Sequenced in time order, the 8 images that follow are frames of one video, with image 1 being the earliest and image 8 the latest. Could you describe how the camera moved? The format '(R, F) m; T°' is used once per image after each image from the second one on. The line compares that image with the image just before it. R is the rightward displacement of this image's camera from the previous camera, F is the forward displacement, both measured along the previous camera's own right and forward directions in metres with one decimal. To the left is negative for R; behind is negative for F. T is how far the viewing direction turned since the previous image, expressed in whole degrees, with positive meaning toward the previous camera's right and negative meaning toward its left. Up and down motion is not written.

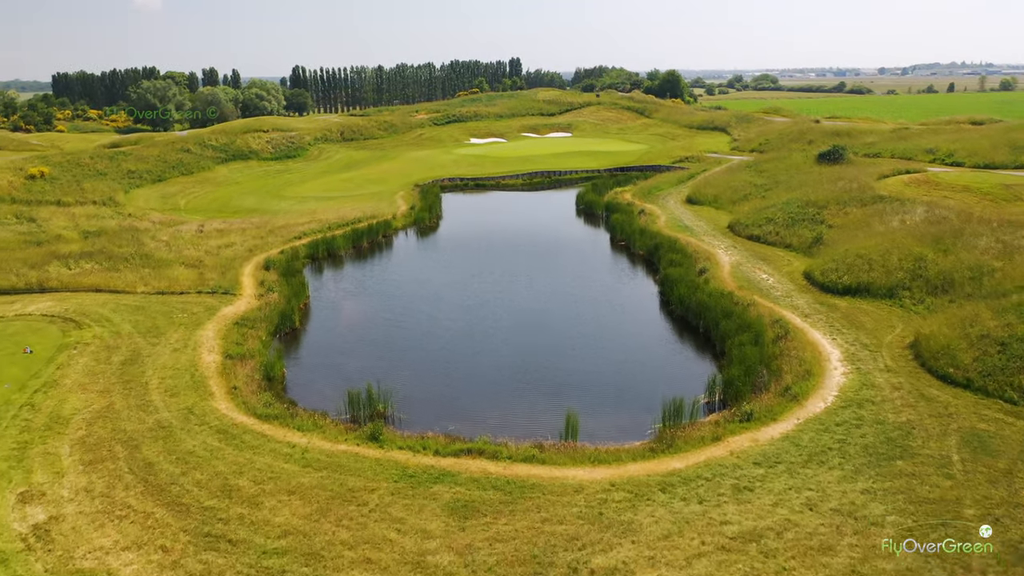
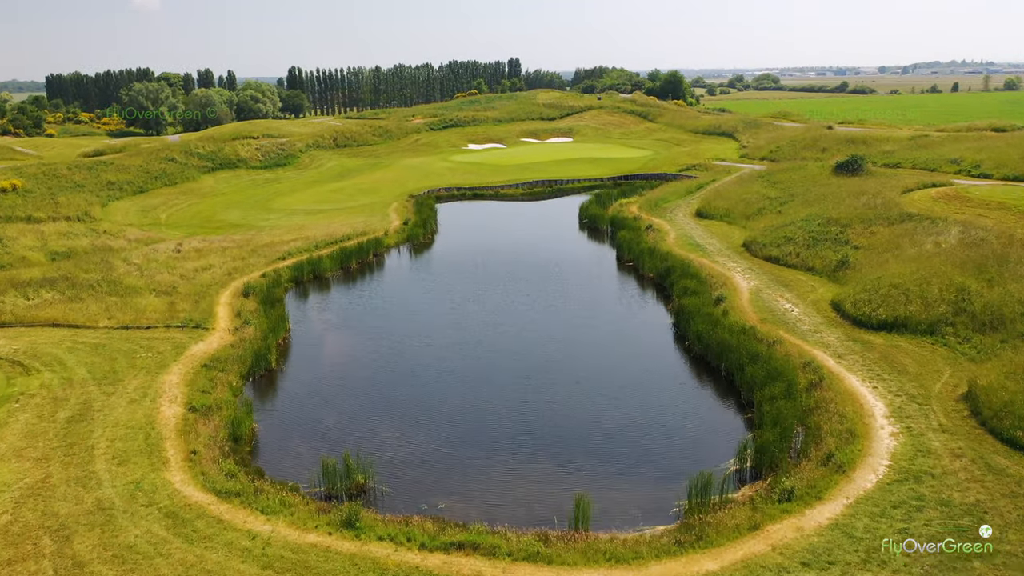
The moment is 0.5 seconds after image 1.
(0.0, +2.3) m; 0°
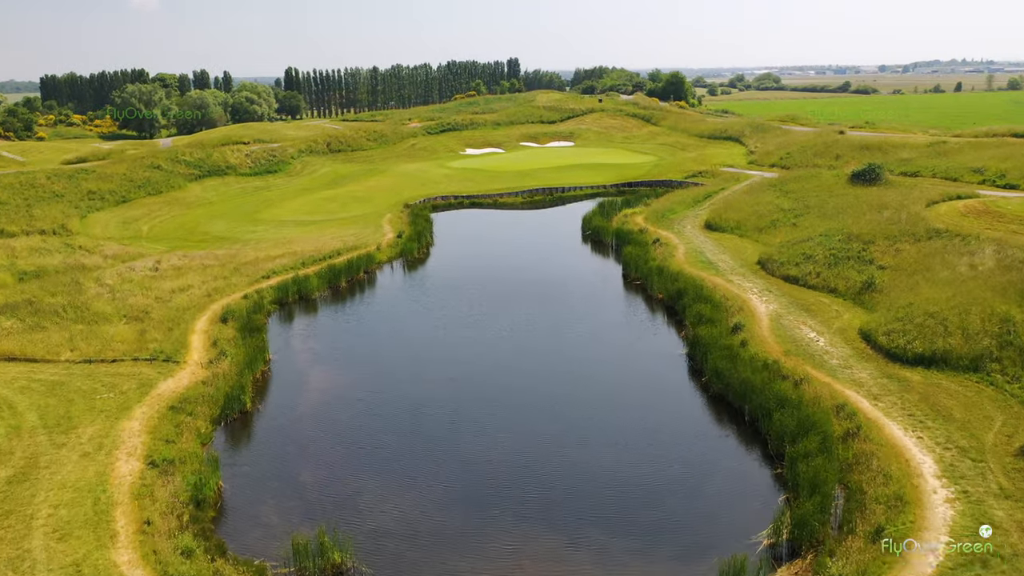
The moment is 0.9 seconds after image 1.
(0.0, +2.0) m; 0°
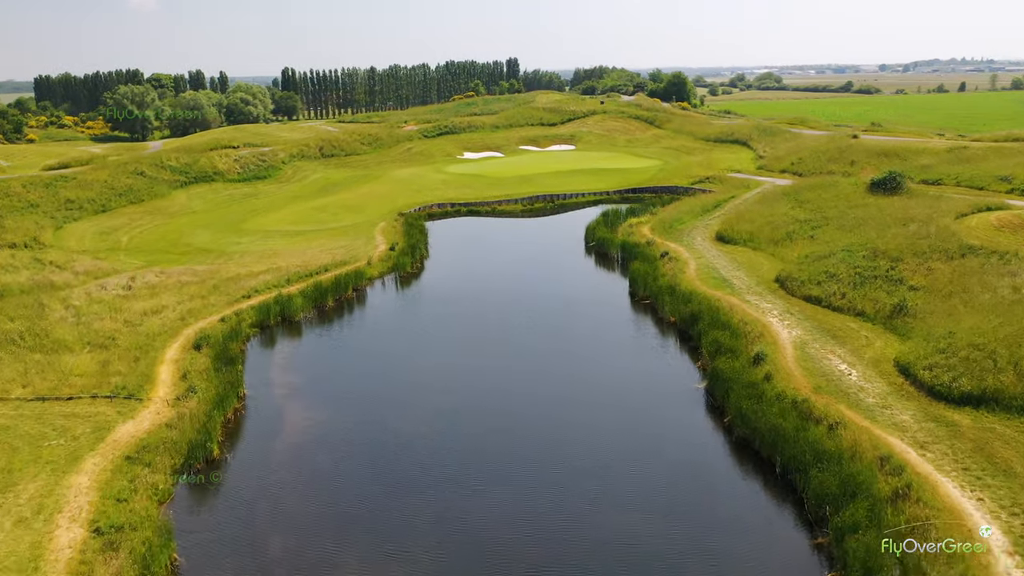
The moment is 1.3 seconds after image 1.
(0.0, +2.1) m; 0°
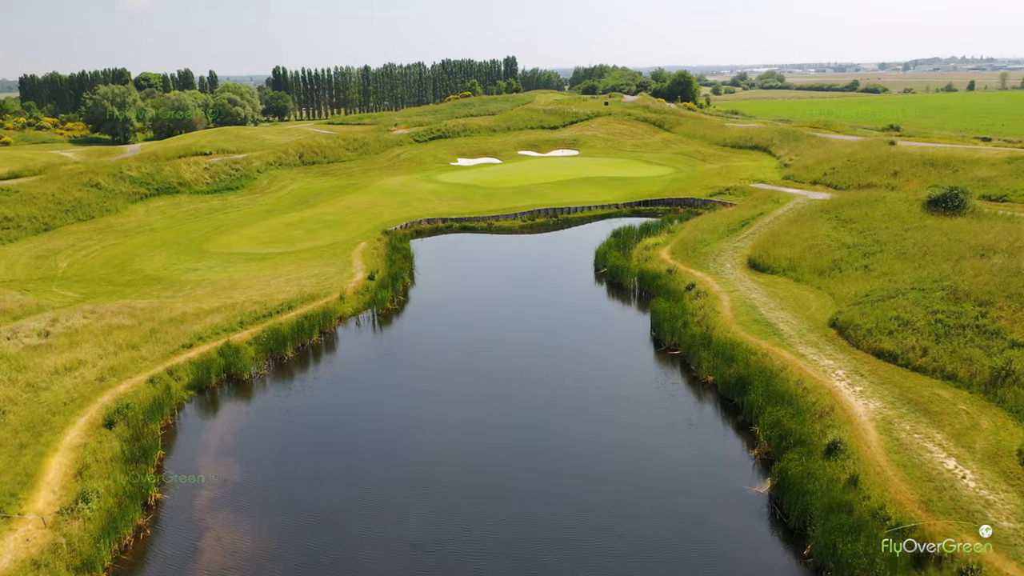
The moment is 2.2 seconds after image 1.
(0.0, +4.9) m; 0°
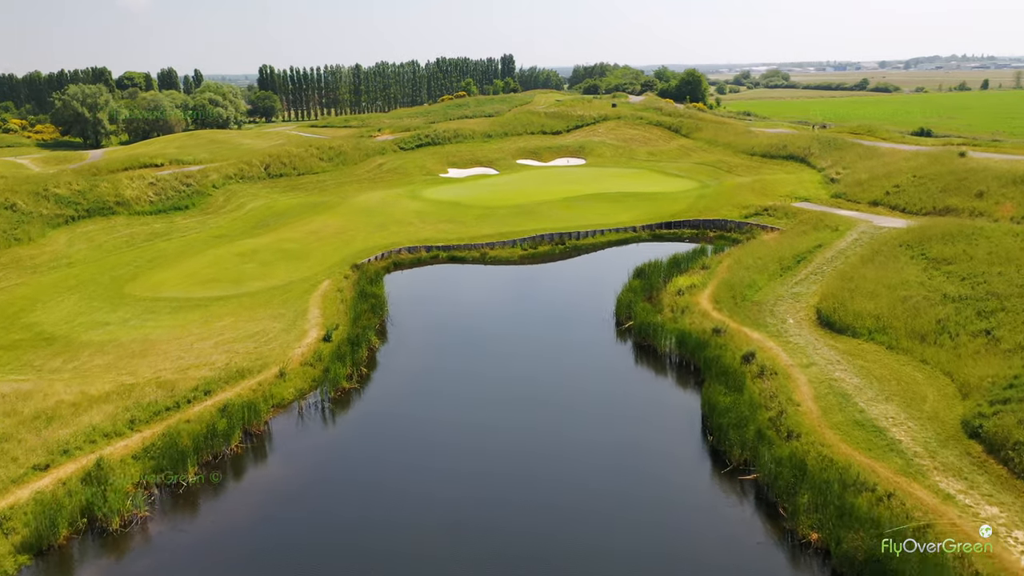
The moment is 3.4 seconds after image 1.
(0.0, +6.9) m; 0°
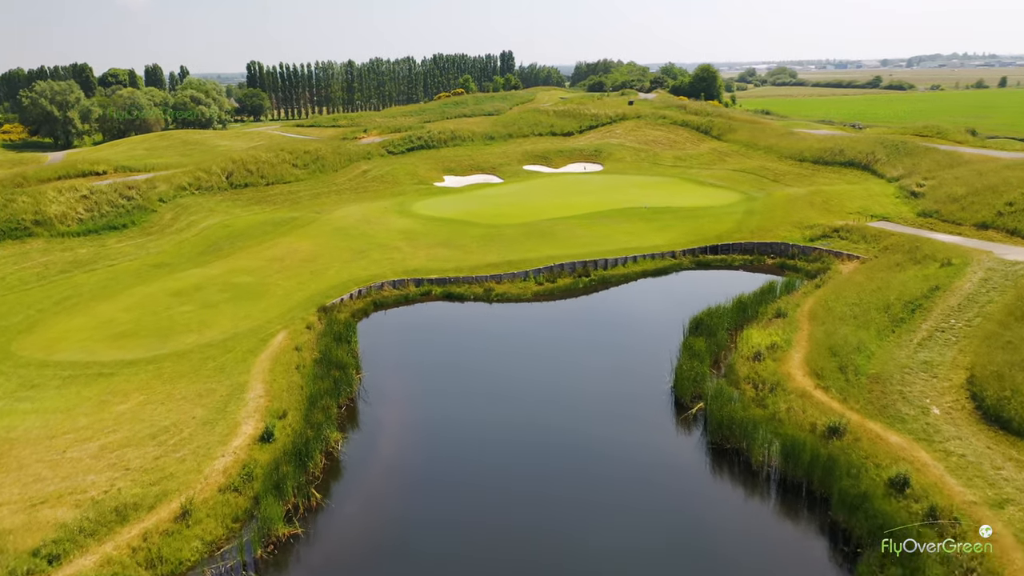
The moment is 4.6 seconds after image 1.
(-0.5, +7.1) m; 0°
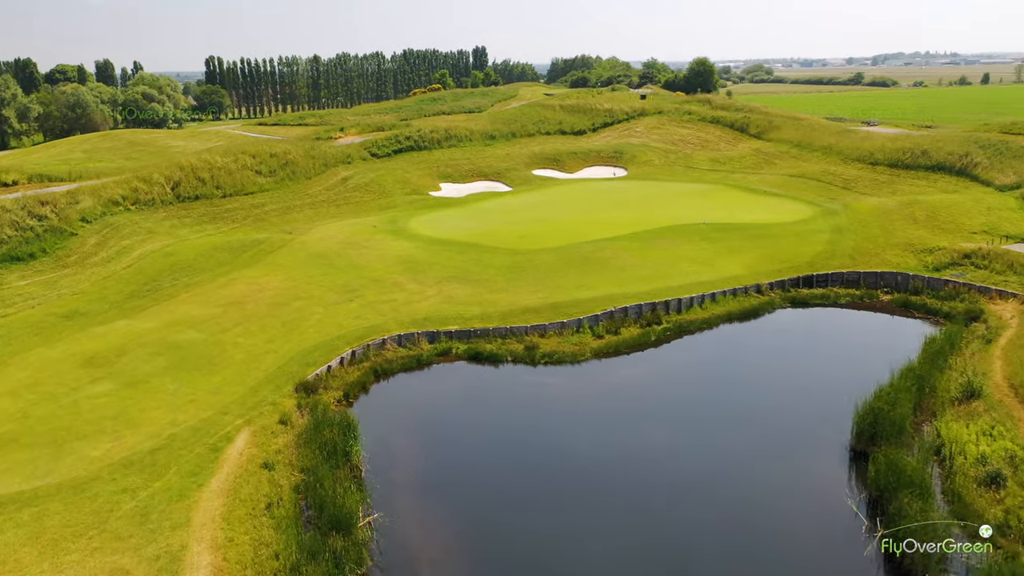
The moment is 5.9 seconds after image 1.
(-2.1, +7.4) m; +2°
